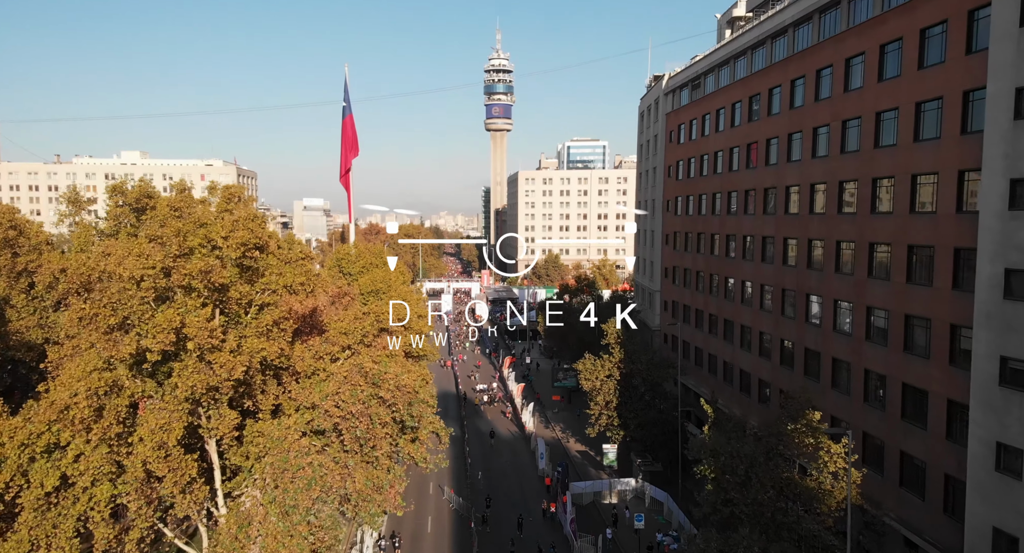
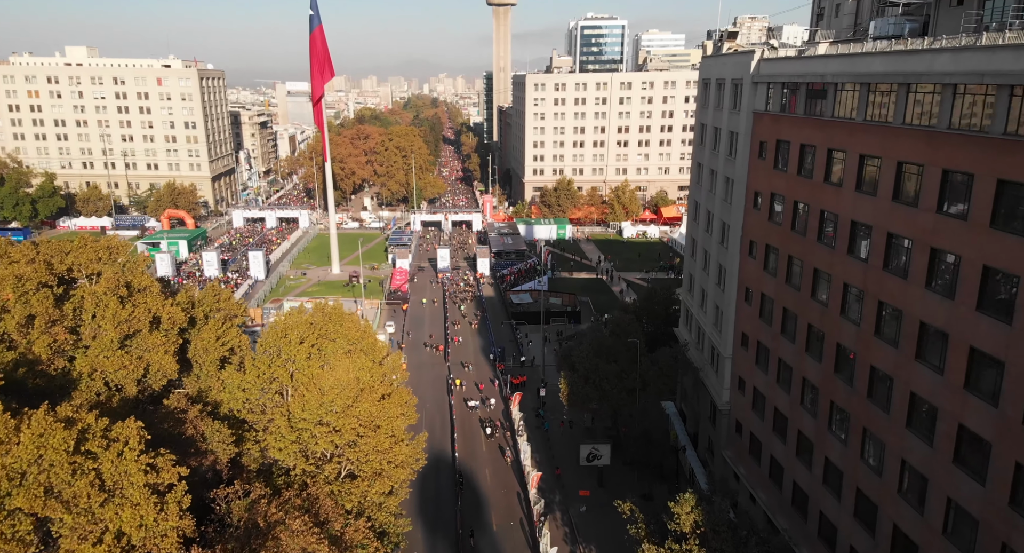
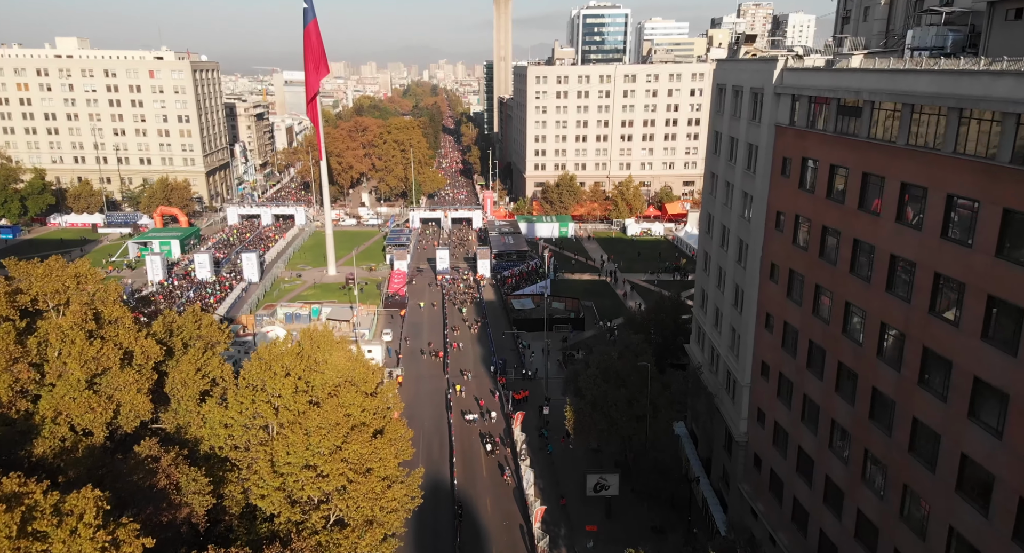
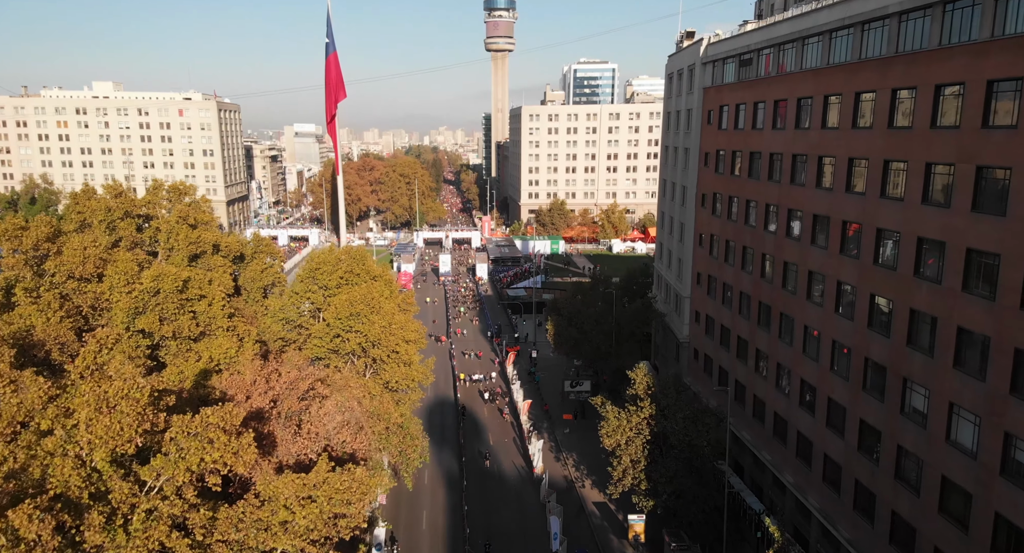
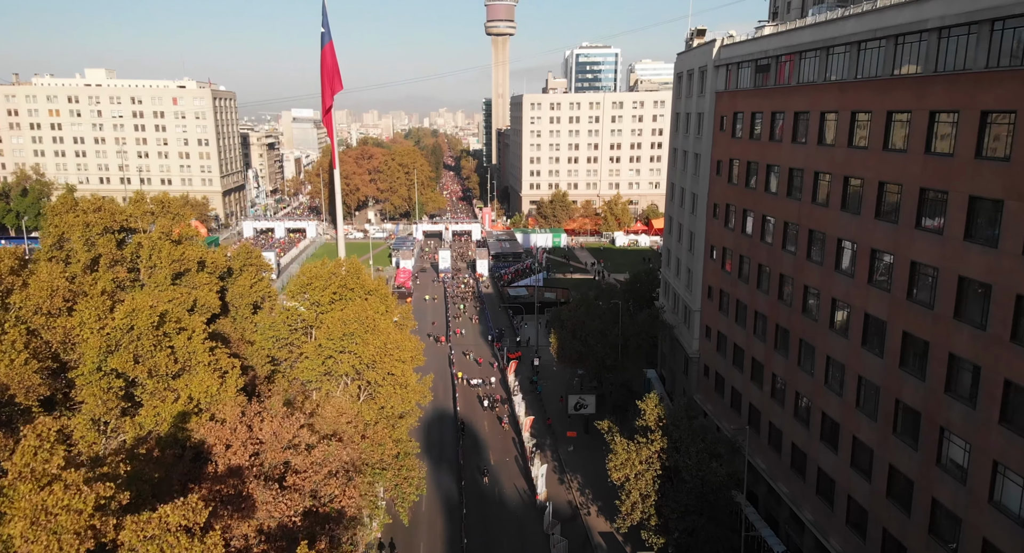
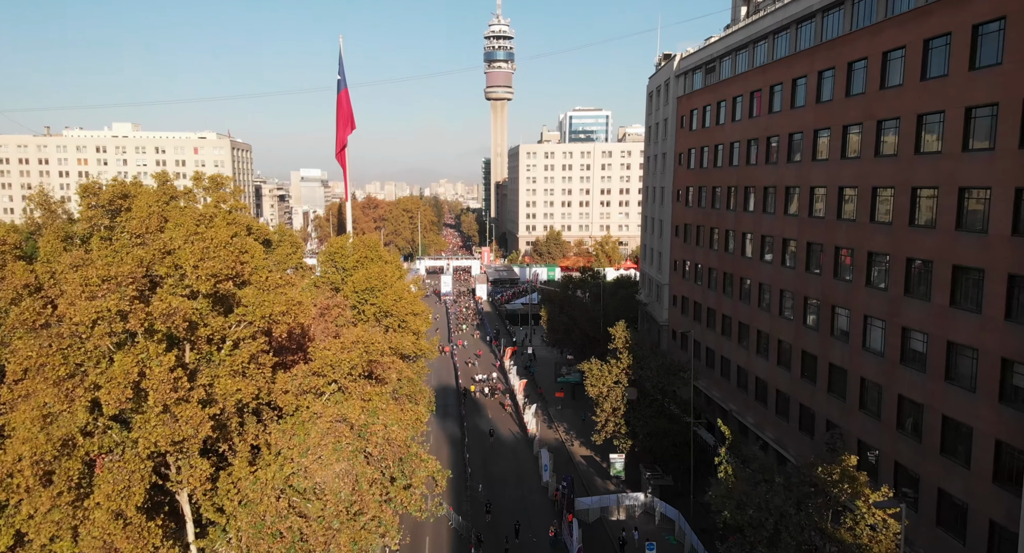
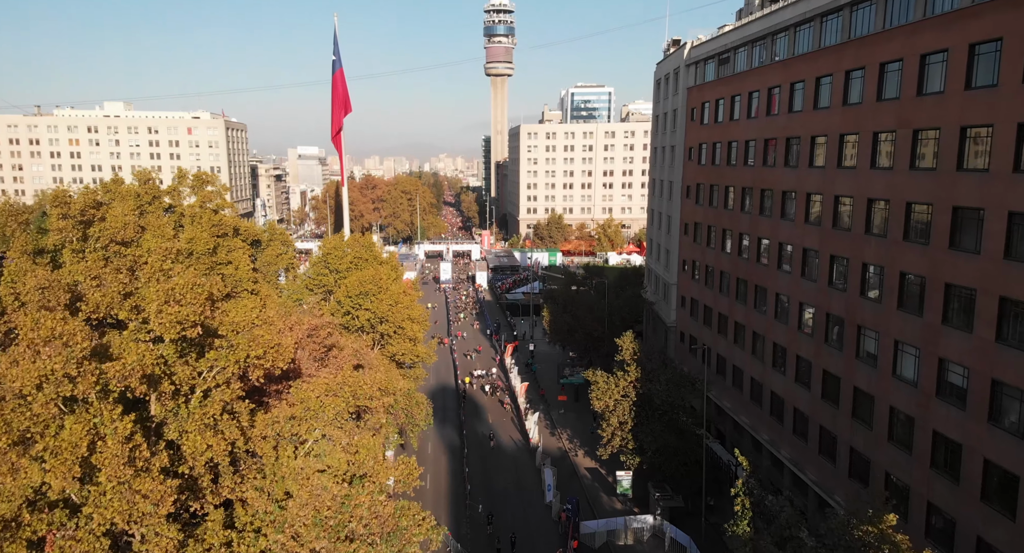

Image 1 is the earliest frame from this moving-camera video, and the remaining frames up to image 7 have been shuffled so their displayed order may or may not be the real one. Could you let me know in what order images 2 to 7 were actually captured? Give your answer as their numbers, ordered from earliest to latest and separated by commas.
6, 7, 4, 5, 2, 3
